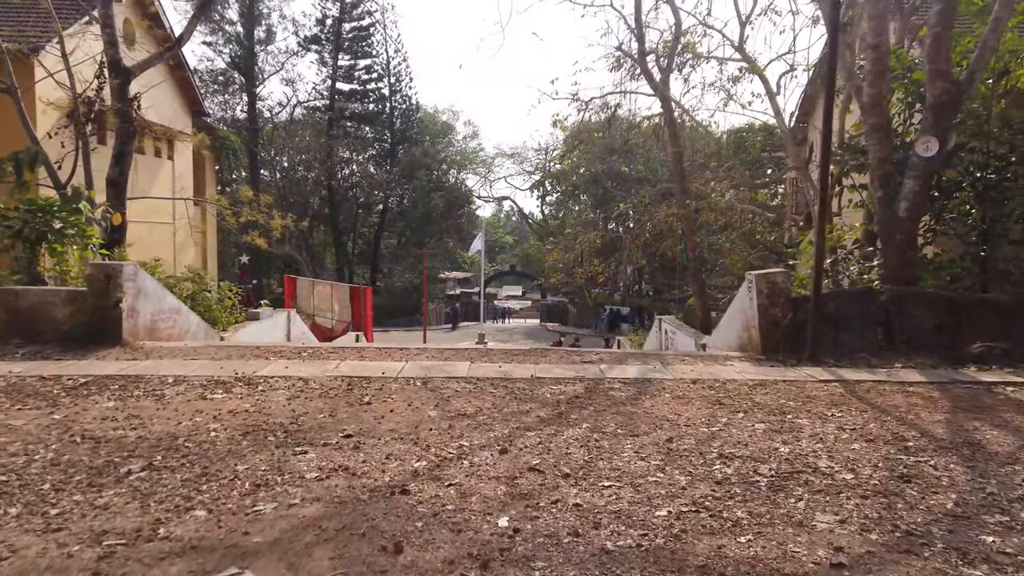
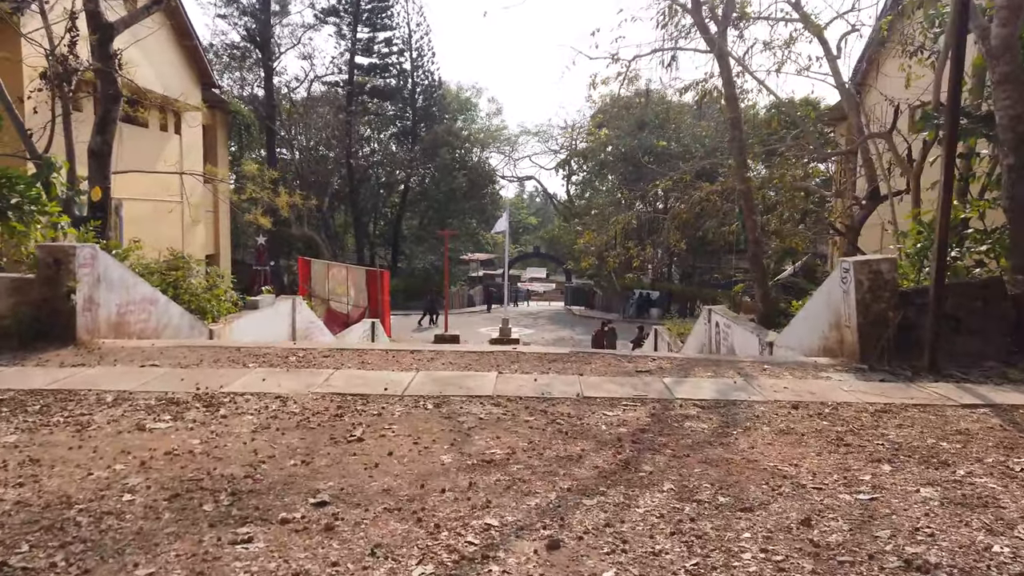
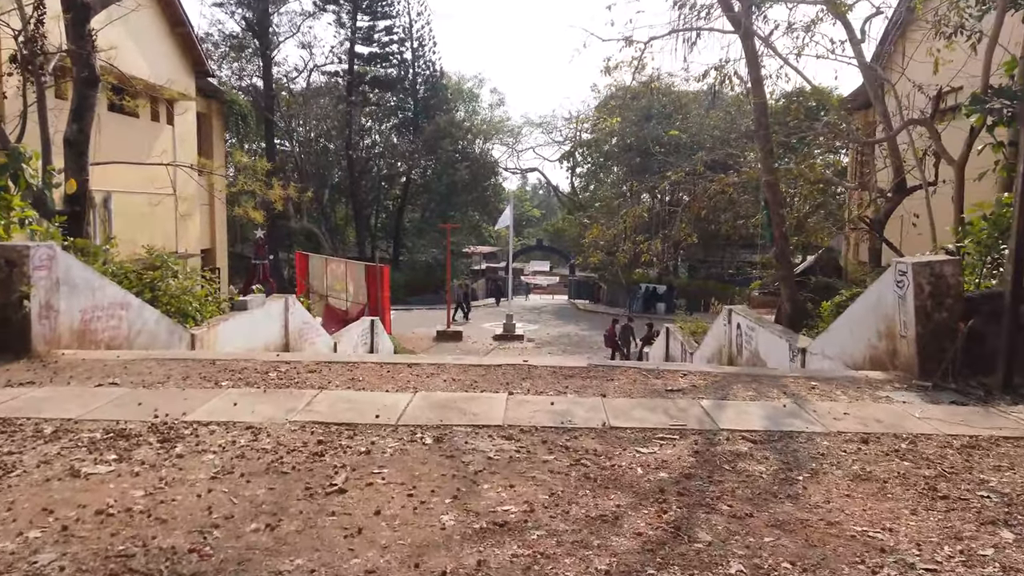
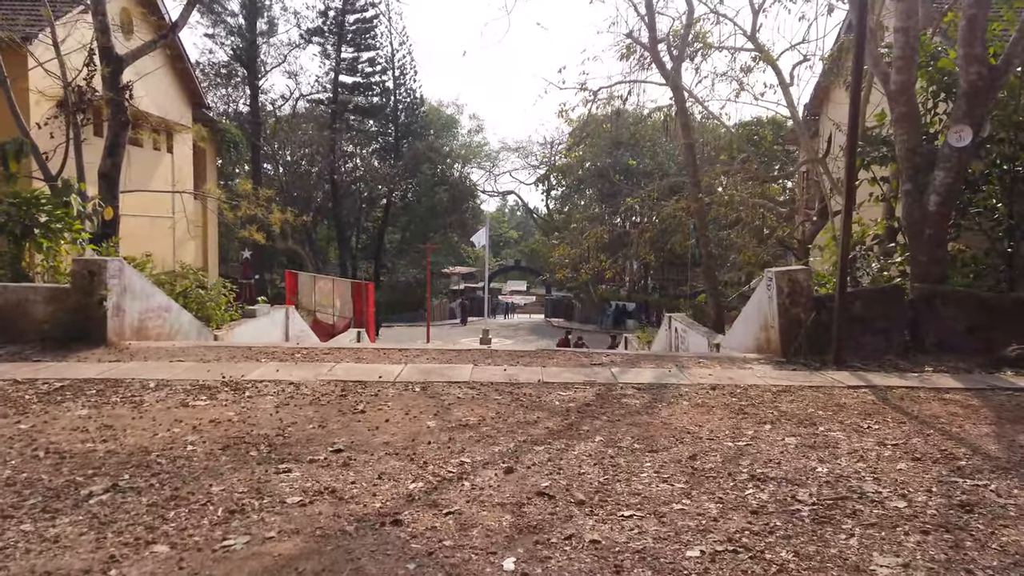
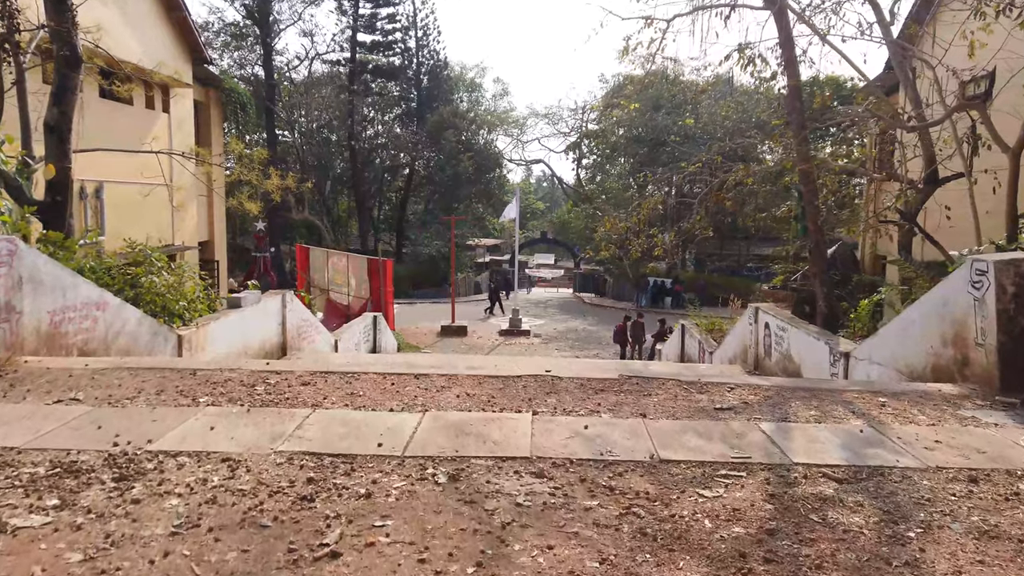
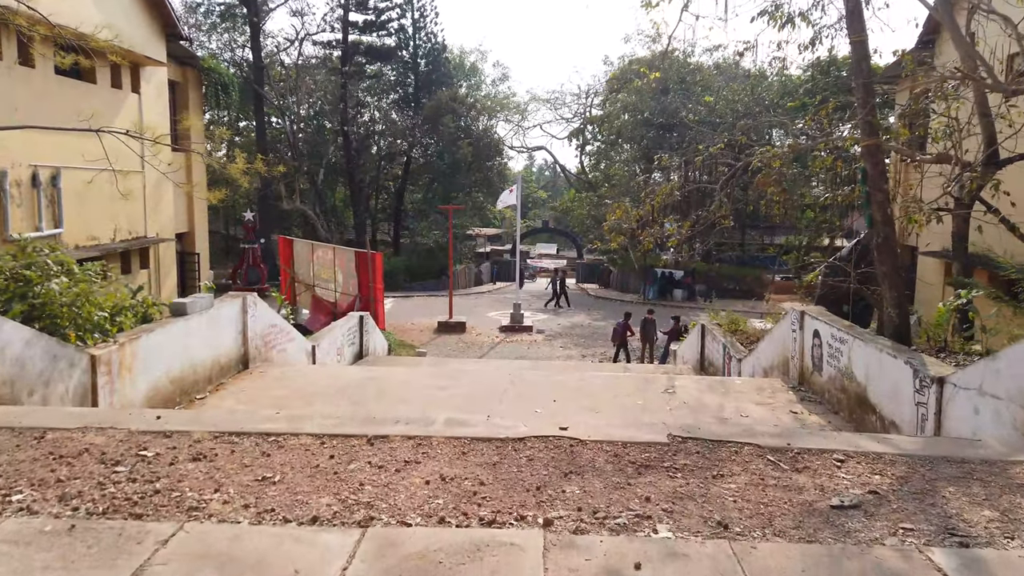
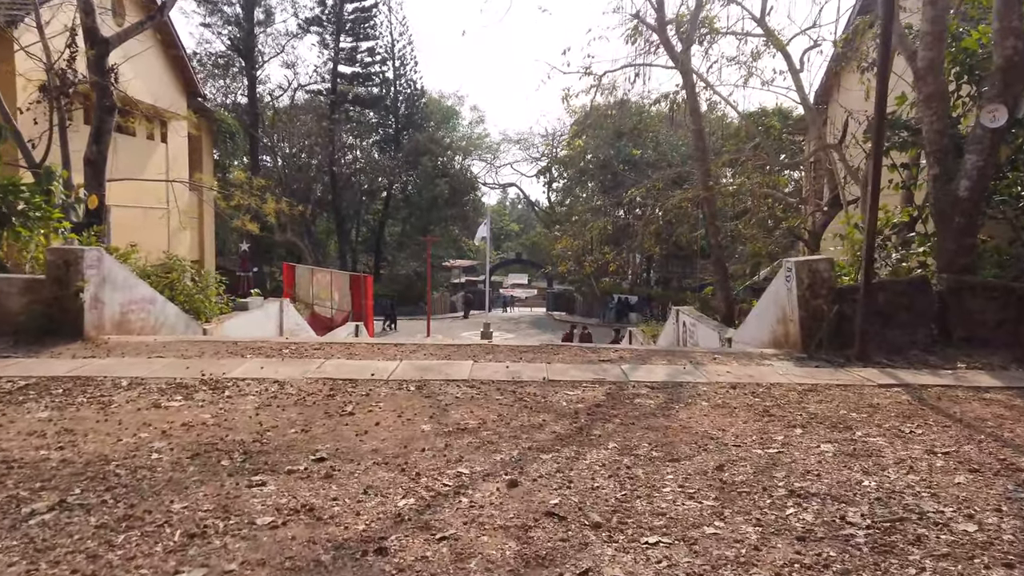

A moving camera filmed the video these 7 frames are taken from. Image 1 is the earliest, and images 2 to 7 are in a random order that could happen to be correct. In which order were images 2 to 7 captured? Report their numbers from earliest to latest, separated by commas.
4, 7, 2, 3, 5, 6
